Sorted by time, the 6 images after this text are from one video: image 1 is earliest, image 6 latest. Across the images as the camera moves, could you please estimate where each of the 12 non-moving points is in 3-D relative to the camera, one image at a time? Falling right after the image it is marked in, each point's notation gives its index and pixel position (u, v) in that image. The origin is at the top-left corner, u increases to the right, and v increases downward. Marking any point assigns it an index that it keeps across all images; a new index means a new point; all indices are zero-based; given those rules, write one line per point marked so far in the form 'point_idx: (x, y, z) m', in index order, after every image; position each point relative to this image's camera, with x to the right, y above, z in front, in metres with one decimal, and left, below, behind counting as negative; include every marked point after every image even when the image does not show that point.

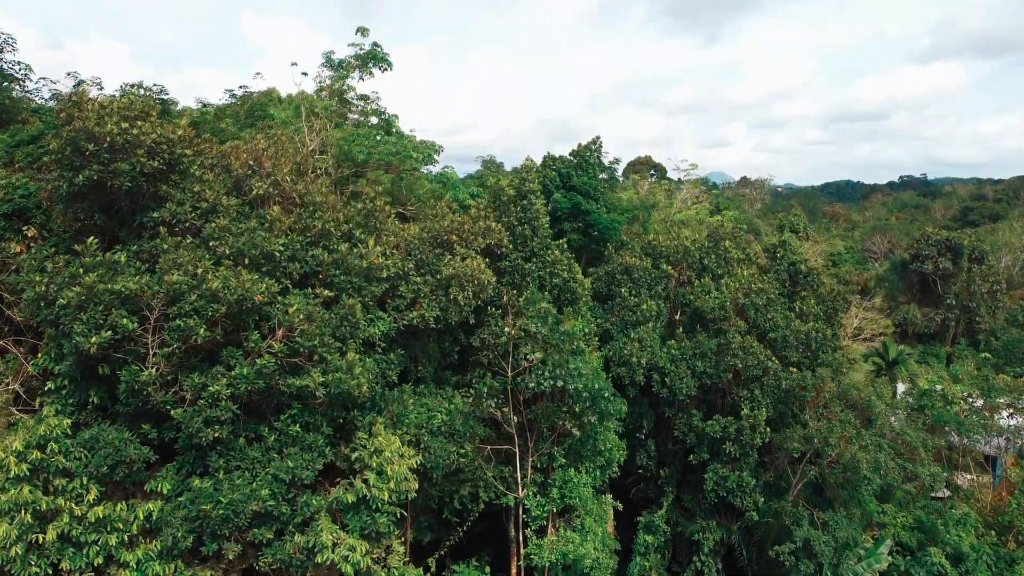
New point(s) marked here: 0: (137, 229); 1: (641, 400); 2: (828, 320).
0: (-2.0, +0.3, +4.3) m
1: (+1.0, -0.9, +6.3) m
2: (+2.8, -0.3, +7.2) m
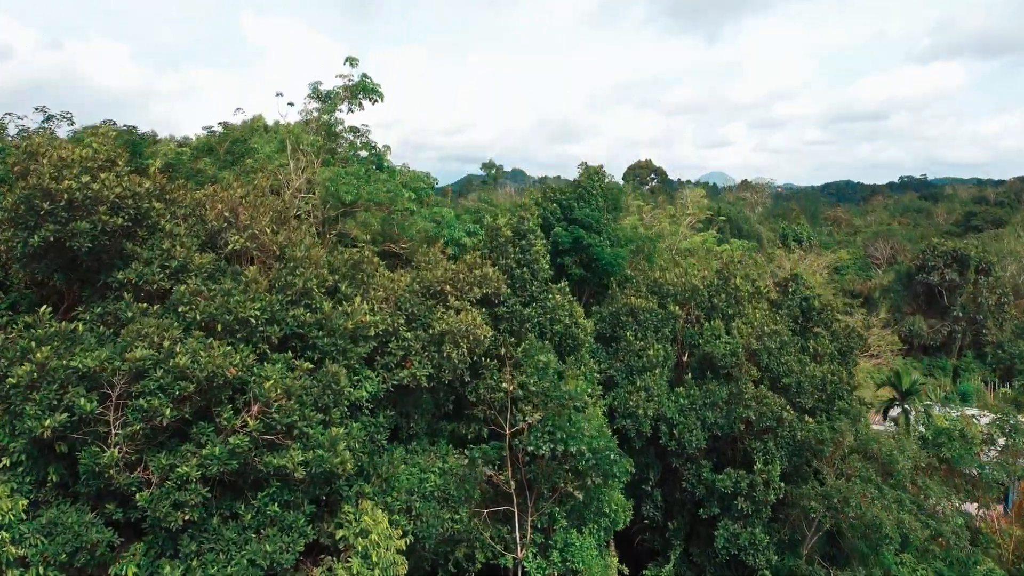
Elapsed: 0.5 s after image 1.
0: (-2.0, 0.0, +3.9) m
1: (+1.0, -1.2, +6.0) m
2: (+2.8, -0.6, +6.8) m
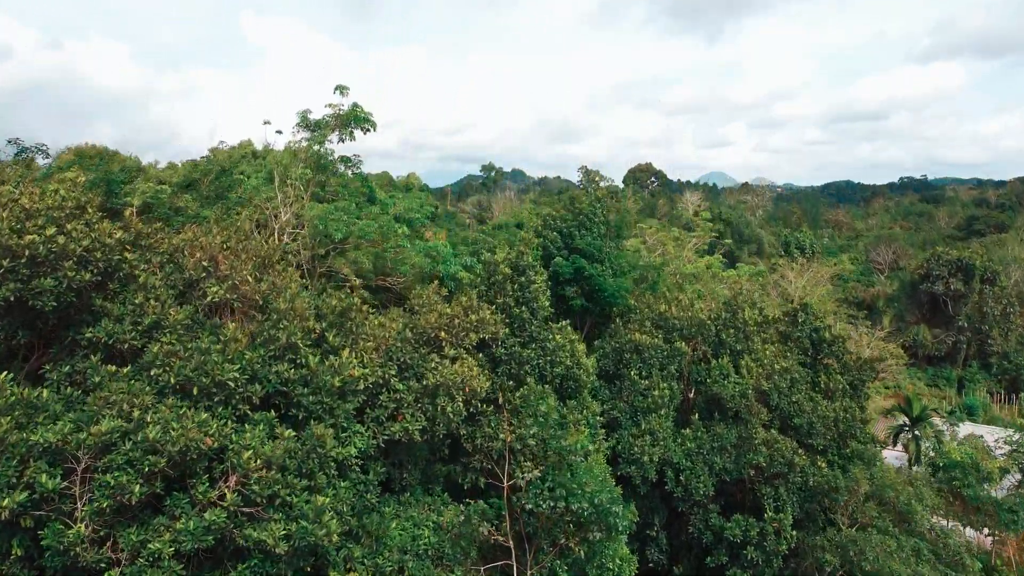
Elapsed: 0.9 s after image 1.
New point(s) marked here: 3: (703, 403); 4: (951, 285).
0: (-2.0, -0.3, +3.6) m
1: (+1.0, -1.4, +5.7) m
2: (+2.8, -0.8, +6.6) m
3: (+1.4, -0.8, +5.9) m
4: (+10.5, +0.1, +19.4) m
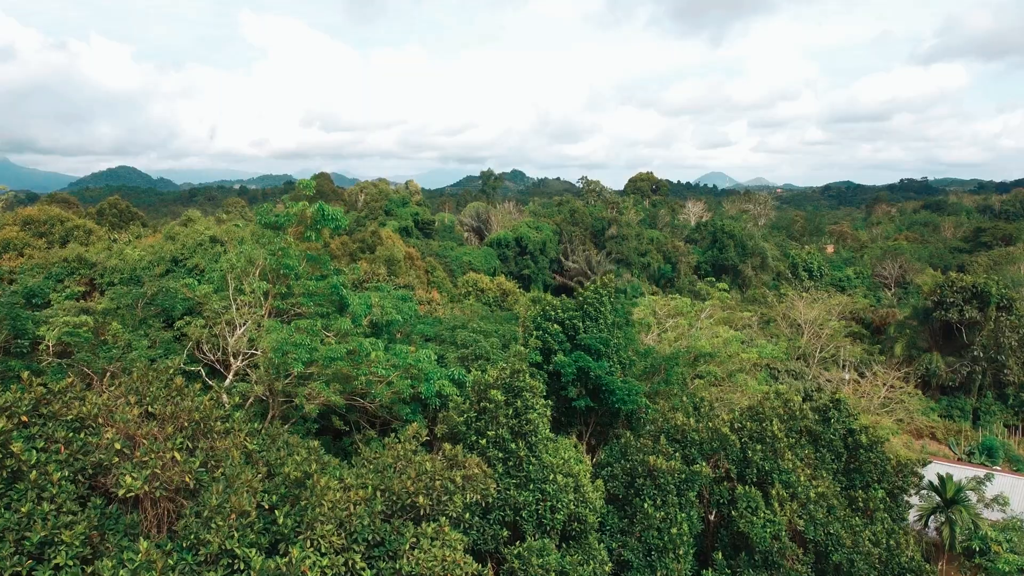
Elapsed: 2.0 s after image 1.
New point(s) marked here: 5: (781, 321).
0: (-2.0, -1.0, +2.9) m
1: (+1.0, -2.1, +4.9) m
2: (+2.7, -1.6, +5.8) m
3: (+1.3, -1.5, +5.1) m
4: (+10.4, -0.6, +18.6) m
5: (+6.2, -0.7, +18.9) m
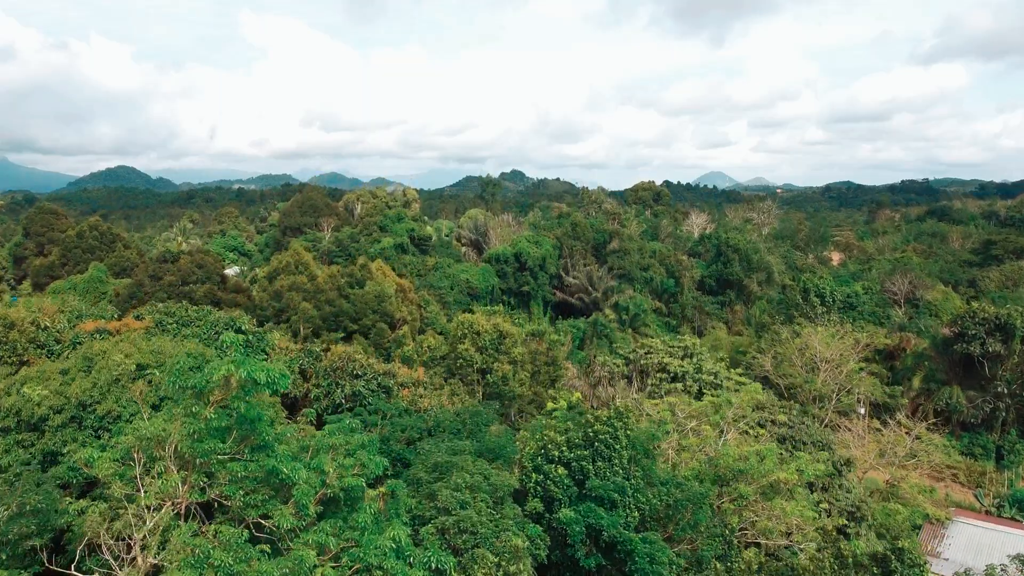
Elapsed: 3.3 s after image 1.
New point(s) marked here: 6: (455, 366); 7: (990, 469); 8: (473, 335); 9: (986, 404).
0: (-2.0, -1.7, +1.8) m
1: (+0.9, -2.9, +3.9) m
2: (+2.7, -2.3, +4.7) m
3: (+1.3, -2.3, +4.0) m
4: (+10.4, -1.4, +17.6) m
5: (+6.2, -1.5, +17.9) m
6: (-1.0, -1.4, +14.9) m
7: (+10.4, -4.0, +17.6) m
8: (-0.7, -0.9, +15.1) m
9: (+10.7, -2.7, +18.1) m
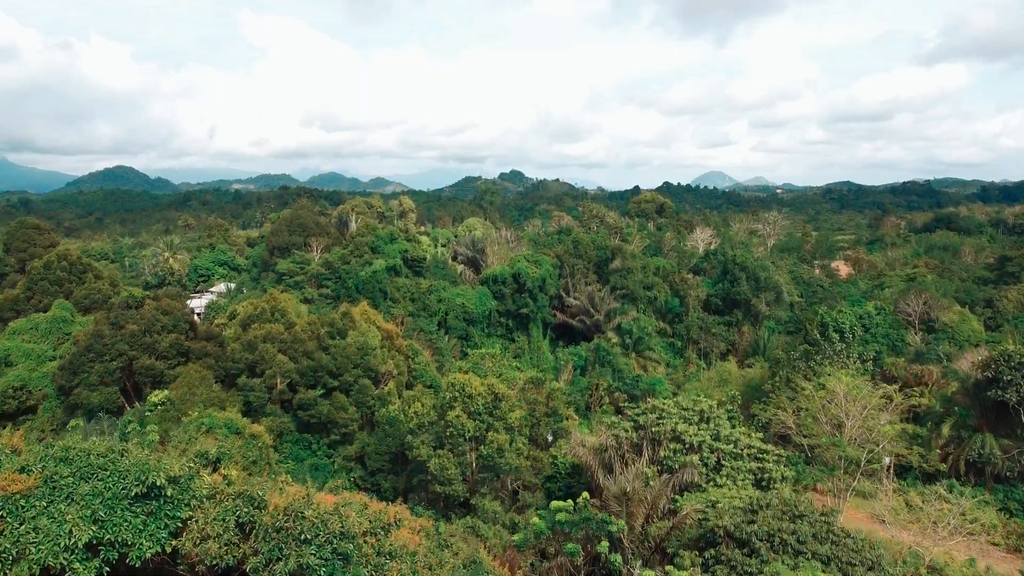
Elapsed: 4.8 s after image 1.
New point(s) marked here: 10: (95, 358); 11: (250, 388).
0: (-2.1, -2.7, +0.3) m
1: (+0.9, -3.9, +2.3) m
2: (+2.6, -3.3, +3.2) m
3: (+1.3, -3.3, +2.5) m
4: (+10.3, -2.3, +16.0) m
5: (+6.1, -2.5, +16.3) m
6: (-1.1, -2.4, +13.4) m
7: (+10.3, -4.9, +16.0) m
8: (-0.8, -1.8, +13.5) m
9: (+10.6, -3.6, +16.6) m
10: (-7.8, -1.3, +15.2) m
11: (-4.8, -1.8, +15.0) m
